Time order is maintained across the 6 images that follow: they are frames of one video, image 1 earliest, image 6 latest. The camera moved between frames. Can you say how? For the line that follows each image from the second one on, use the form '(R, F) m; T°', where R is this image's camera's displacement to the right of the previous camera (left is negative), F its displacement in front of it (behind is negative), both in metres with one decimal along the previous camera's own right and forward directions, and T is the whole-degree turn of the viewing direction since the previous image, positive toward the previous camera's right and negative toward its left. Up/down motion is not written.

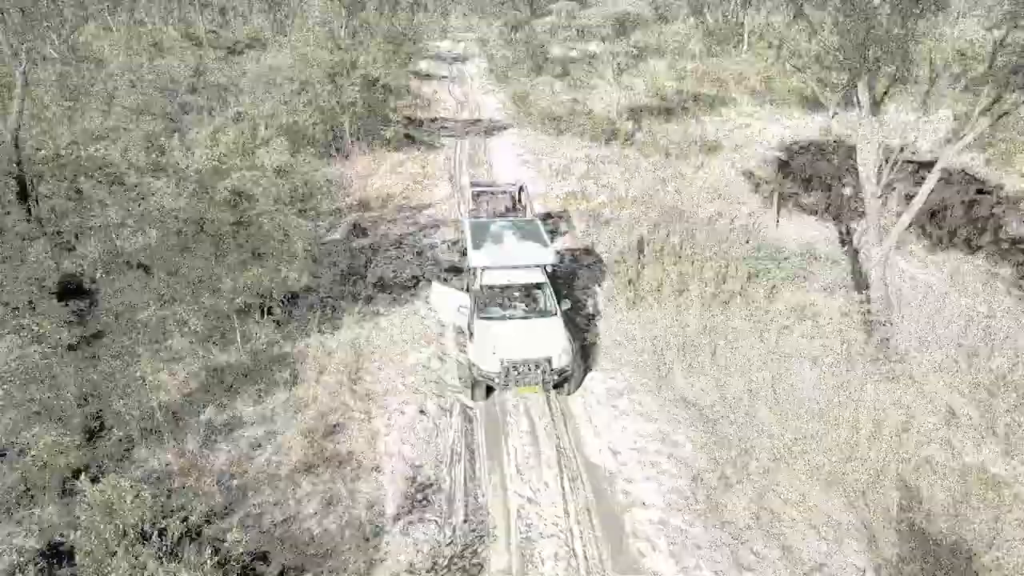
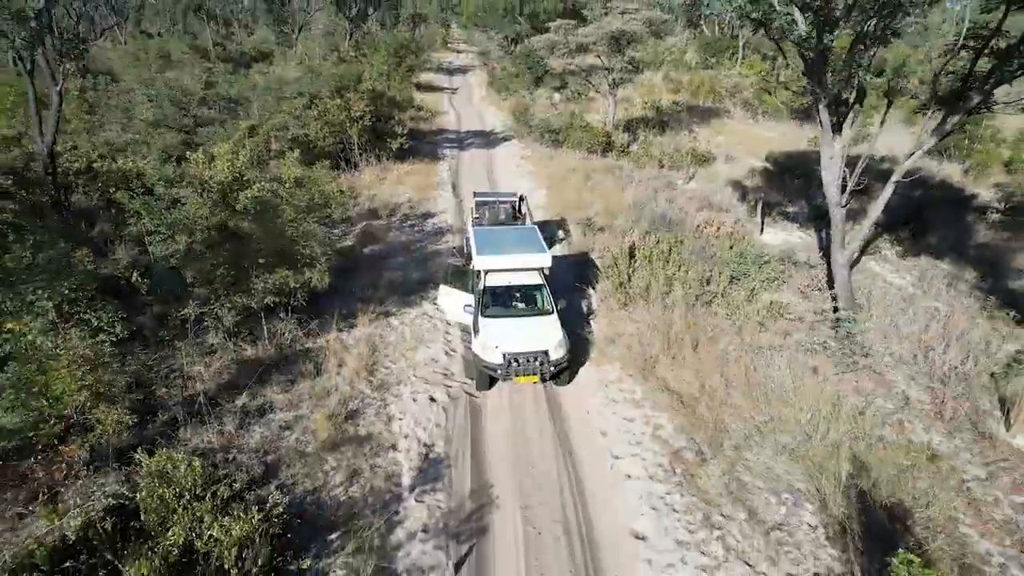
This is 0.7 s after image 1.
(0.0, -0.9) m; 0°
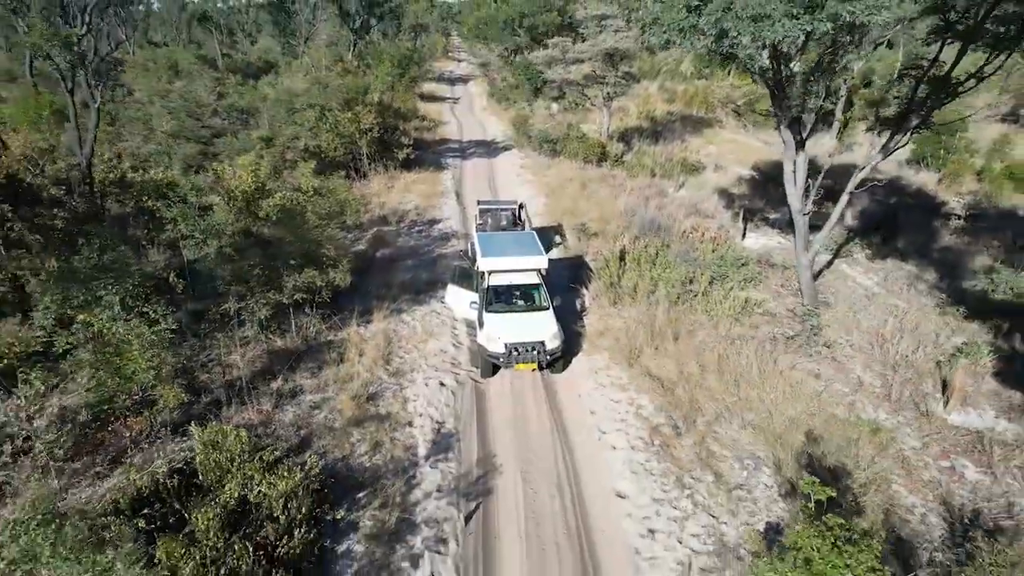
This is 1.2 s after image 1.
(0.0, -1.2) m; 0°
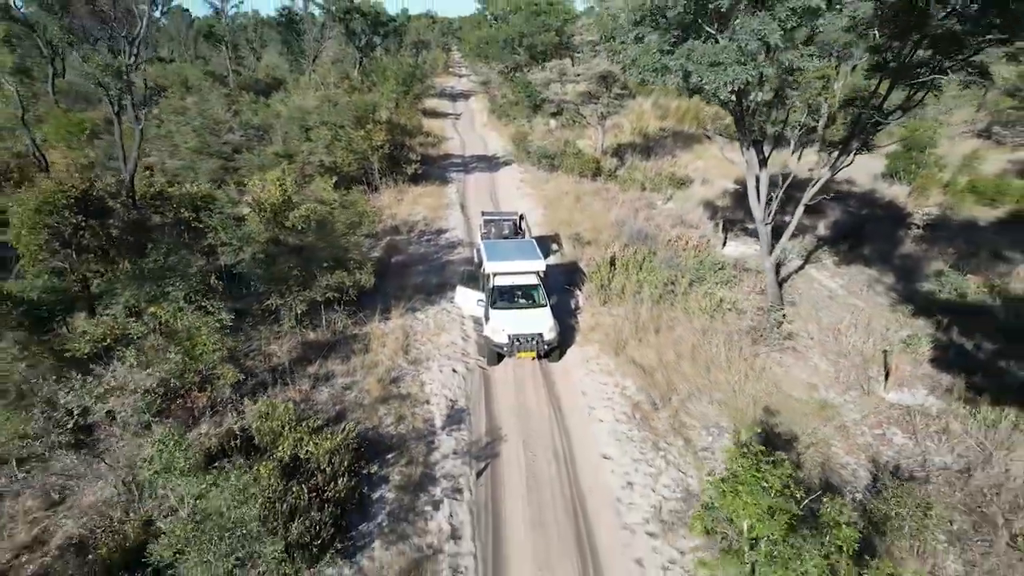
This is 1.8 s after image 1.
(-0.1, -1.6) m; 0°
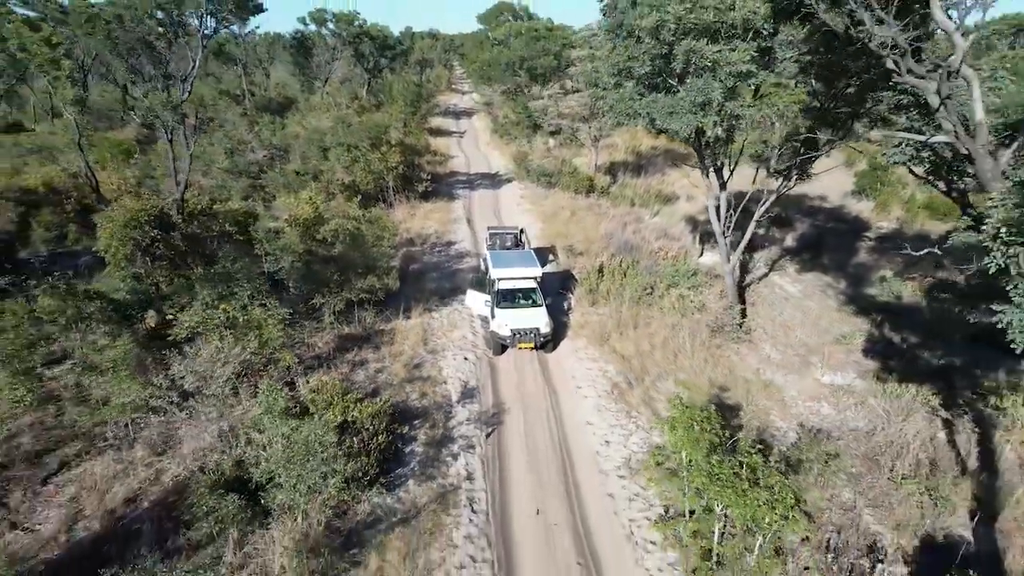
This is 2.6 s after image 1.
(0.0, -2.4) m; 0°
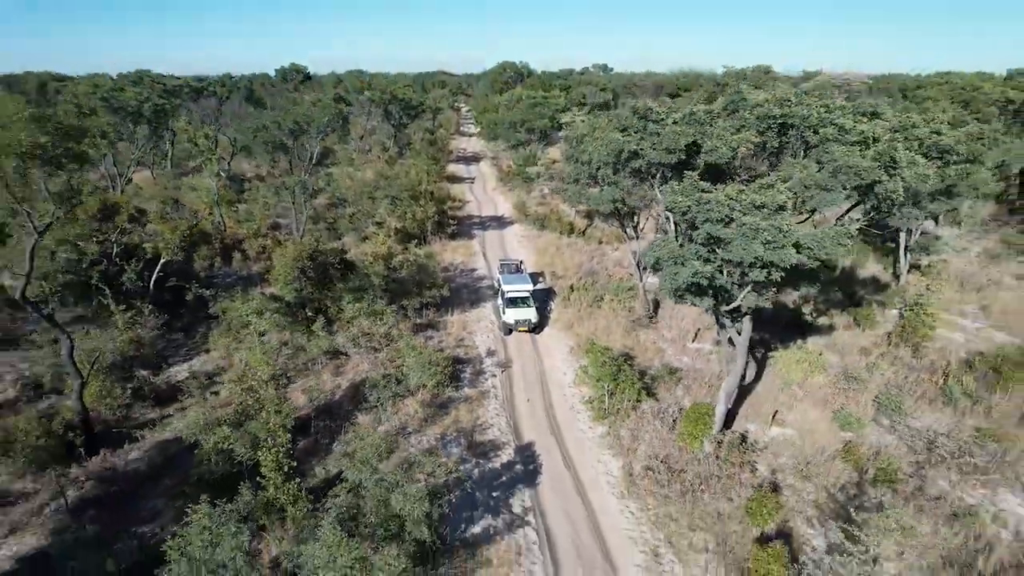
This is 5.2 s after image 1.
(-0.1, -10.0) m; 0°
